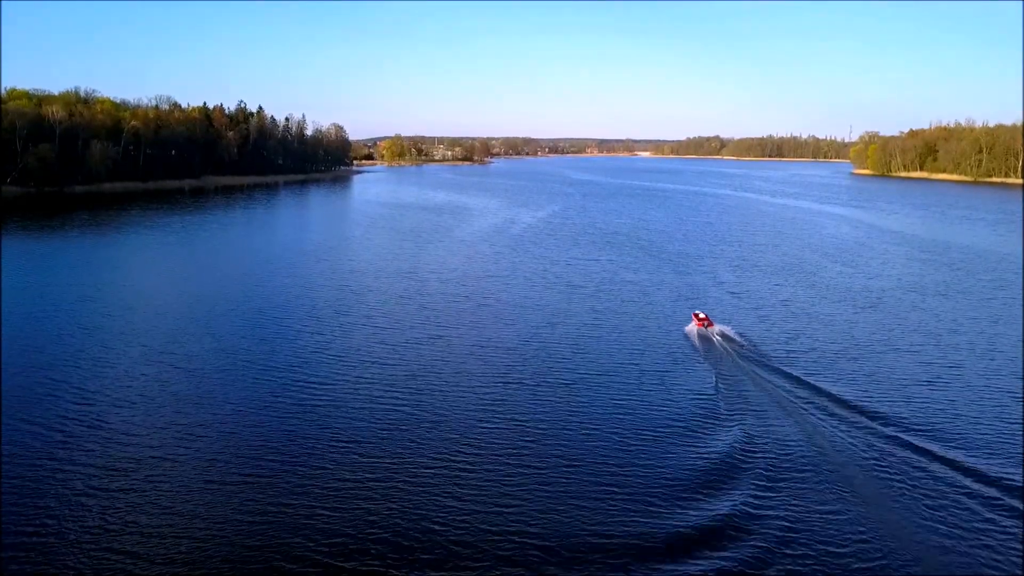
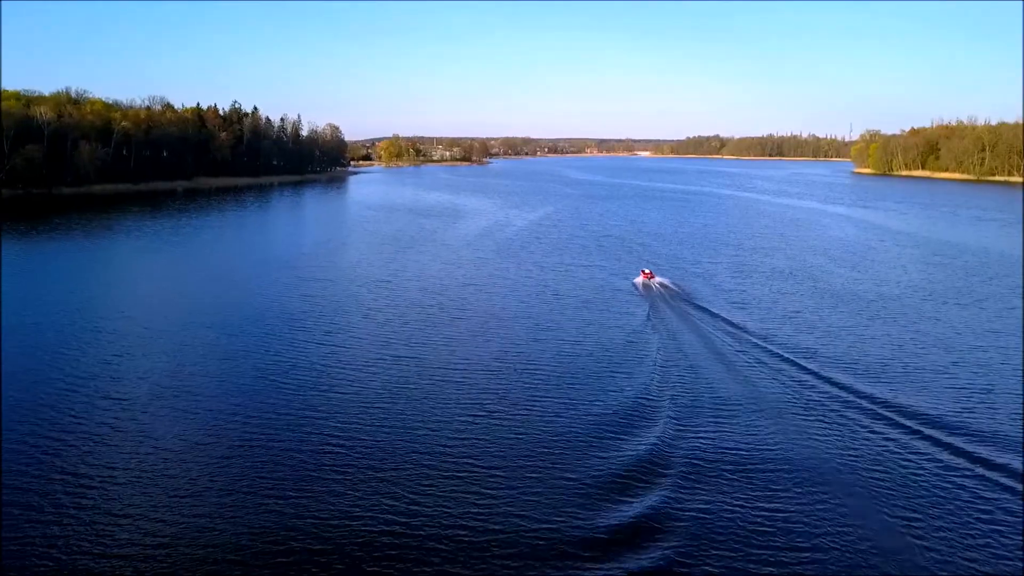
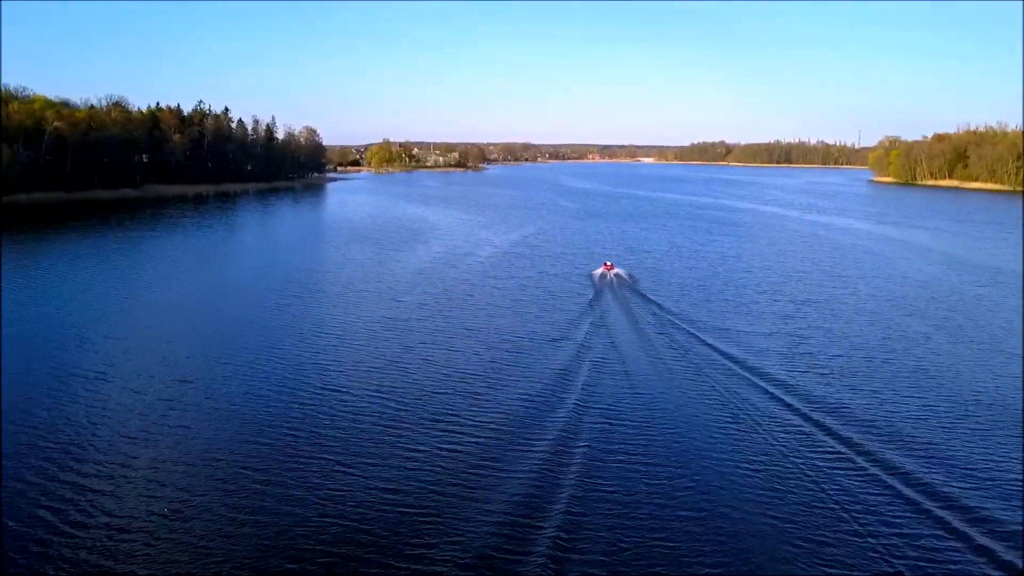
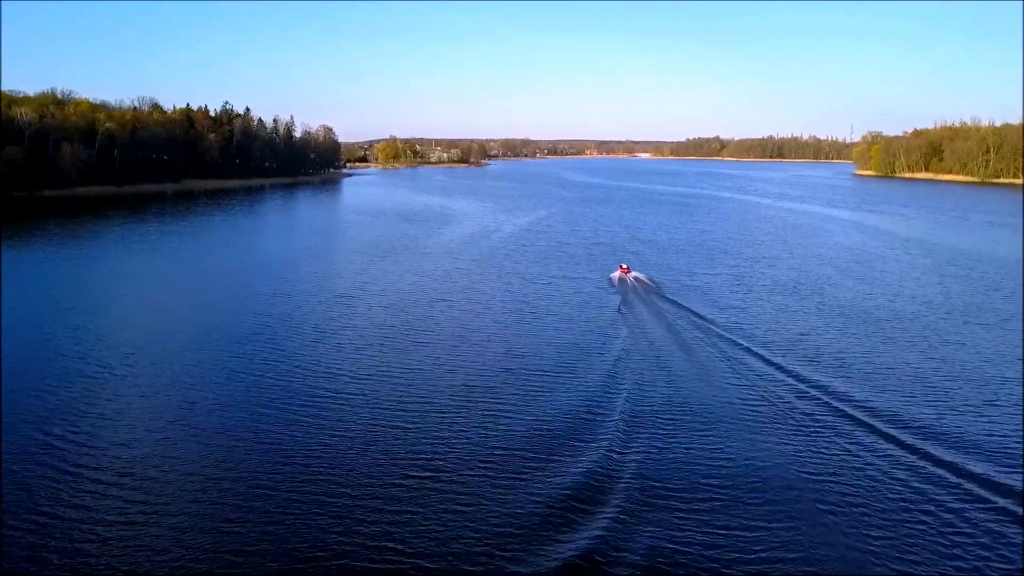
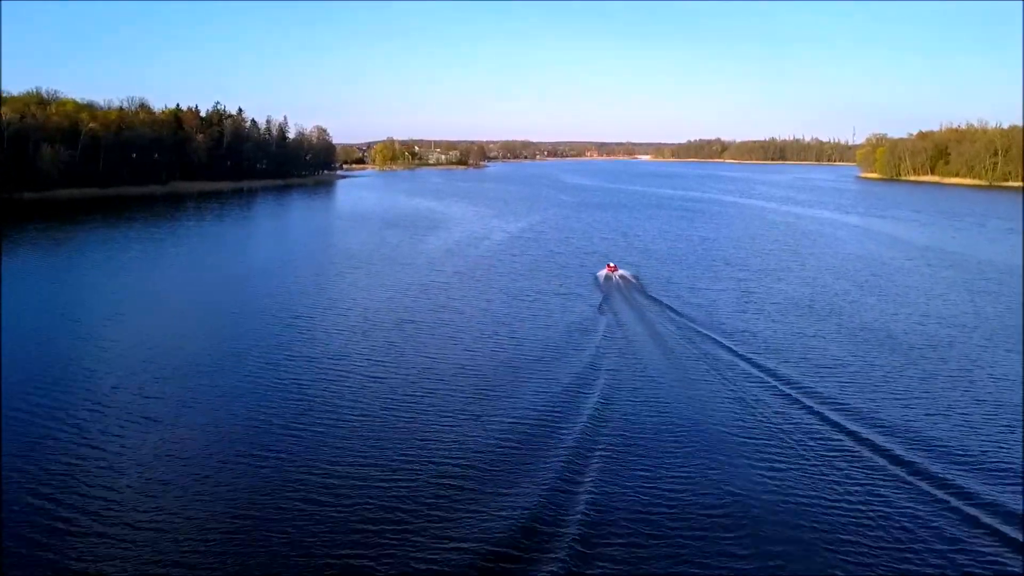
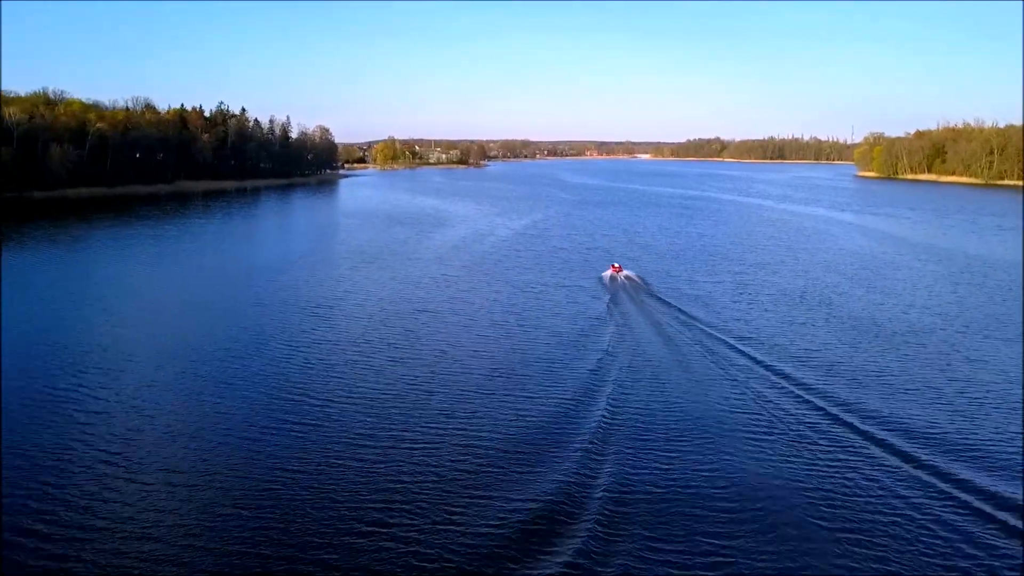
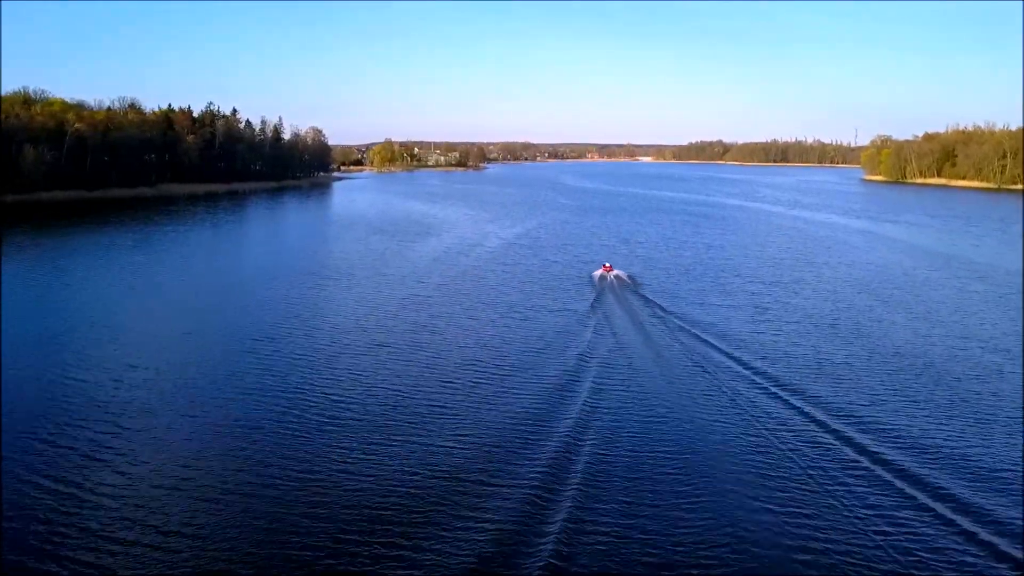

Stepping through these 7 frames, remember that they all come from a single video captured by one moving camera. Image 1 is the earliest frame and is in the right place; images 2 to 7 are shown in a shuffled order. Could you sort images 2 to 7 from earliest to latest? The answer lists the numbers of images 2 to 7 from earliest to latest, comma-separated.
2, 4, 6, 5, 7, 3
